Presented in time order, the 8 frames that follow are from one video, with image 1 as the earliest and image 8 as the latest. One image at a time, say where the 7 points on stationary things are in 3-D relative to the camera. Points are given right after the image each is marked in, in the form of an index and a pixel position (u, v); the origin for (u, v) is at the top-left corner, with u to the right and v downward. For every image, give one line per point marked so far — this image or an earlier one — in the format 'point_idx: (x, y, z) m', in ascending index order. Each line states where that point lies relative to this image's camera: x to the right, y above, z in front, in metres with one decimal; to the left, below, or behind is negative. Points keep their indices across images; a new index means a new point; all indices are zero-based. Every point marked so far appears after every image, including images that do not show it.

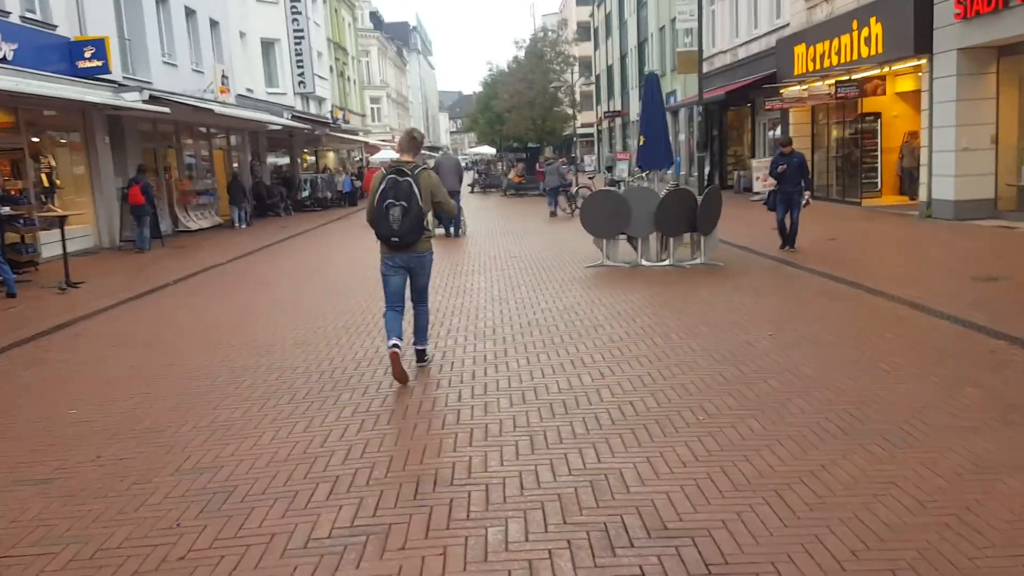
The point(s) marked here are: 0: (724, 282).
0: (+2.6, +0.1, +10.5) m
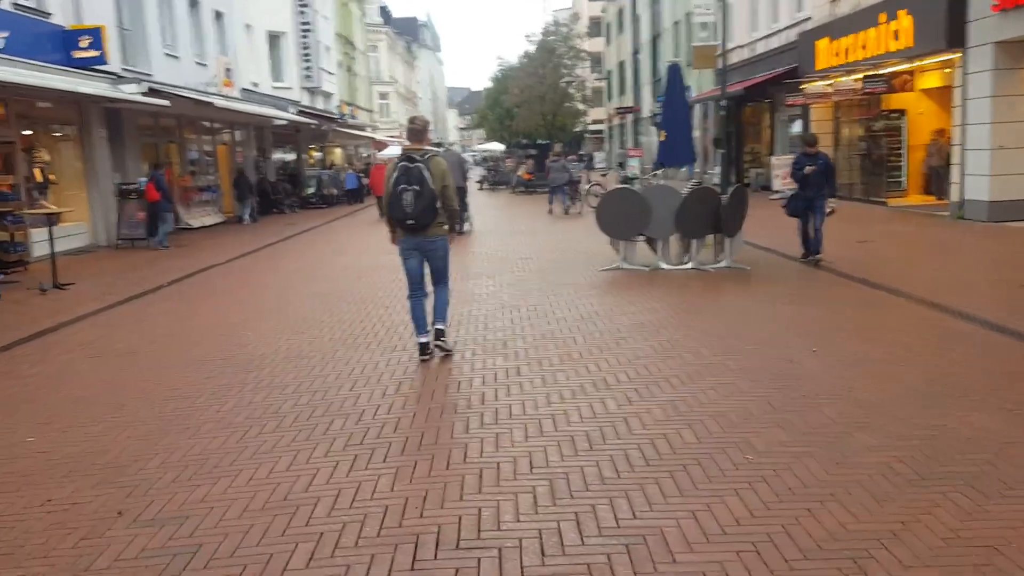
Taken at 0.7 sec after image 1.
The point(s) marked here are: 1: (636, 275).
0: (+2.7, 0.0, +9.8) m
1: (+1.6, +0.2, +11.1) m
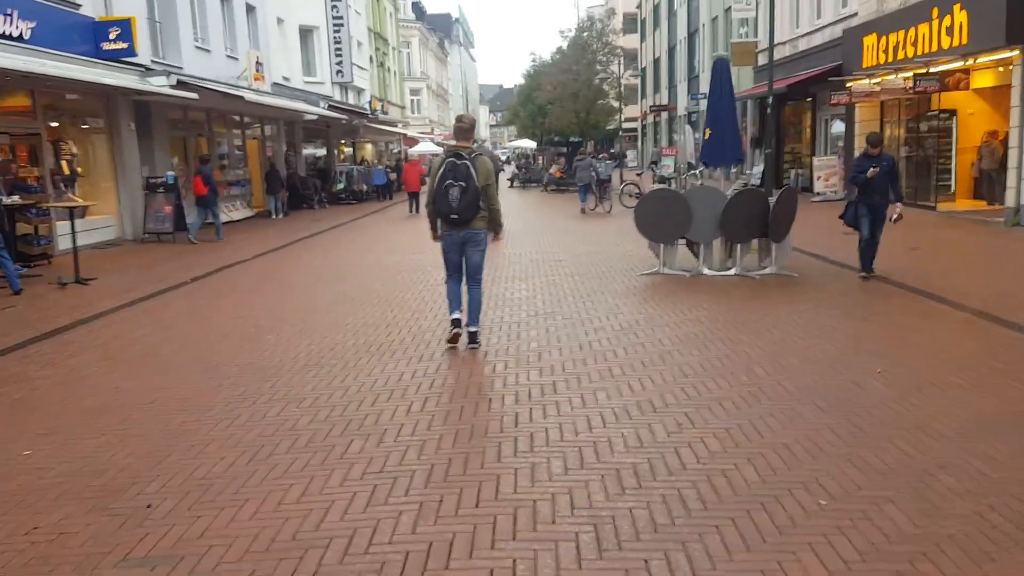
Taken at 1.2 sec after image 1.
0: (+3.0, -0.1, +9.2) m
1: (+2.0, +0.1, +10.5) m
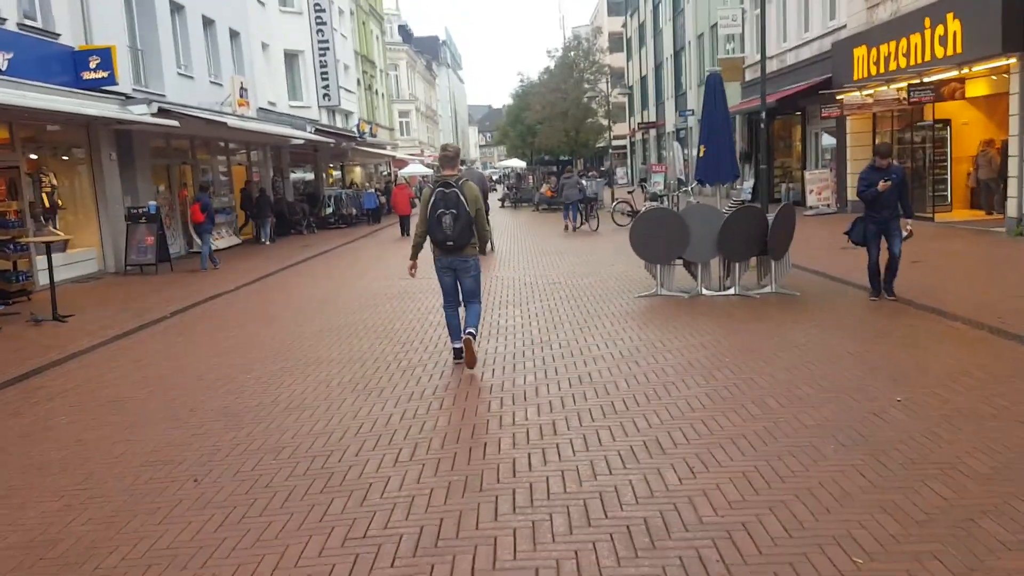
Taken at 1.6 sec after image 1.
0: (+3.0, -0.3, +8.8) m
1: (+1.9, -0.2, +10.2) m
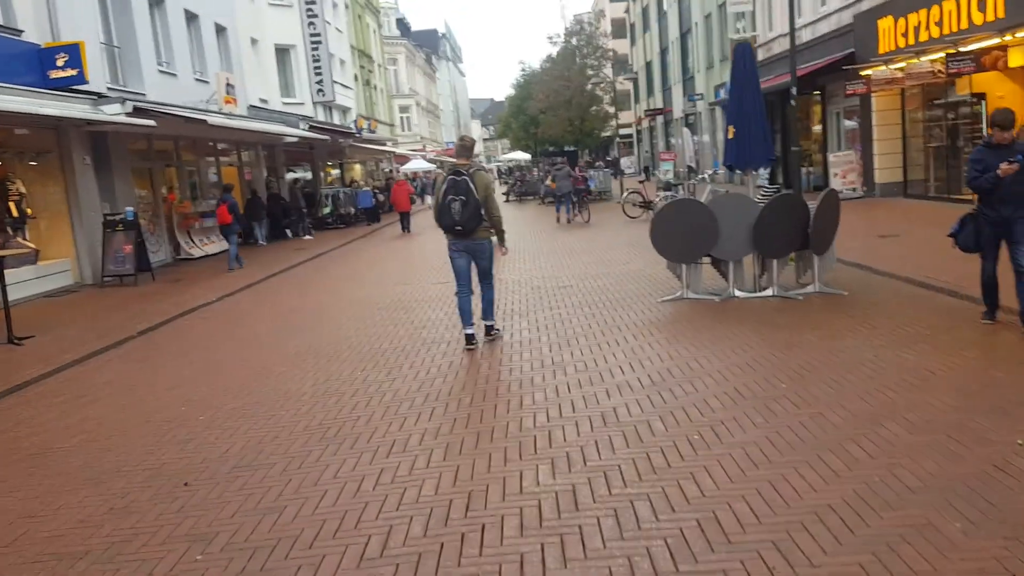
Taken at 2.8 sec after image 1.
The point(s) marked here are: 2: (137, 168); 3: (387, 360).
0: (+3.0, -0.3, +7.5) m
1: (+2.0, -0.2, +8.9) m
2: (-8.4, +2.7, +19.5) m
3: (-1.1, -0.6, +7.6) m
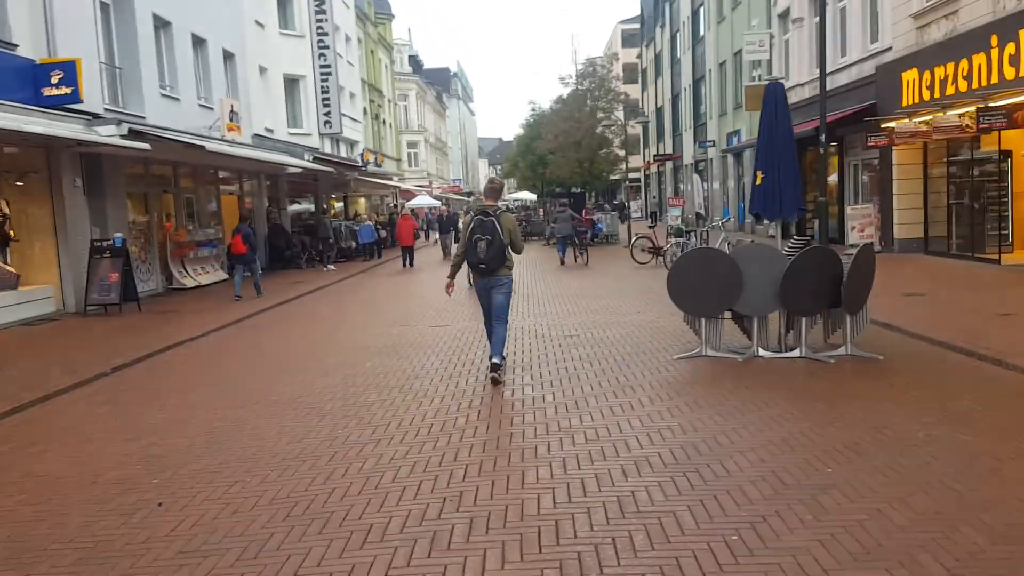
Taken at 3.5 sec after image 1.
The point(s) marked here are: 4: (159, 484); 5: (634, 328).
0: (+3.1, -0.8, +6.7) m
1: (+2.0, -0.7, +8.1) m
2: (-8.2, +2.0, +18.8) m
3: (-1.1, -1.0, +6.8) m
4: (-2.2, -1.2, +5.3) m
5: (+1.5, -0.5, +10.7) m
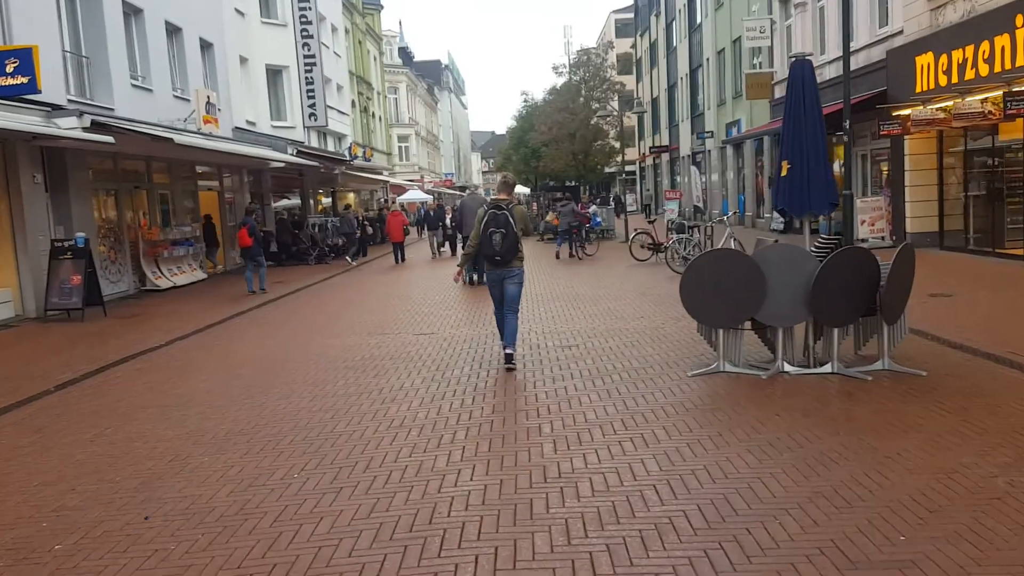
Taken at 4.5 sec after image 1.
0: (+3.0, -0.9, +5.7) m
1: (+1.9, -0.8, +7.1) m
2: (-8.4, +2.0, +17.7) m
3: (-1.1, -1.1, +5.7) m
4: (-2.2, -1.3, +4.3) m
5: (+1.4, -0.5, +9.7) m
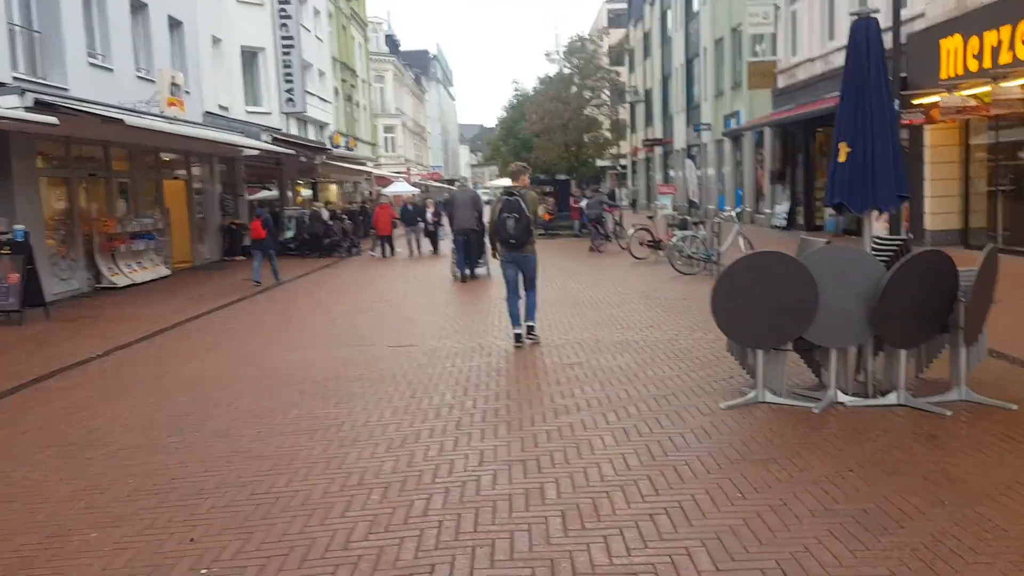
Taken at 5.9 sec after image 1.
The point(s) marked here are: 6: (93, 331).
0: (+3.0, -1.0, +4.3) m
1: (+1.9, -0.9, +5.7) m
2: (-8.6, +2.0, +16.1) m
3: (-1.2, -1.2, +4.3) m
4: (-2.2, -1.4, +2.8) m
5: (+1.3, -0.6, +8.3) m
6: (-5.9, -0.6, +12.2) m
